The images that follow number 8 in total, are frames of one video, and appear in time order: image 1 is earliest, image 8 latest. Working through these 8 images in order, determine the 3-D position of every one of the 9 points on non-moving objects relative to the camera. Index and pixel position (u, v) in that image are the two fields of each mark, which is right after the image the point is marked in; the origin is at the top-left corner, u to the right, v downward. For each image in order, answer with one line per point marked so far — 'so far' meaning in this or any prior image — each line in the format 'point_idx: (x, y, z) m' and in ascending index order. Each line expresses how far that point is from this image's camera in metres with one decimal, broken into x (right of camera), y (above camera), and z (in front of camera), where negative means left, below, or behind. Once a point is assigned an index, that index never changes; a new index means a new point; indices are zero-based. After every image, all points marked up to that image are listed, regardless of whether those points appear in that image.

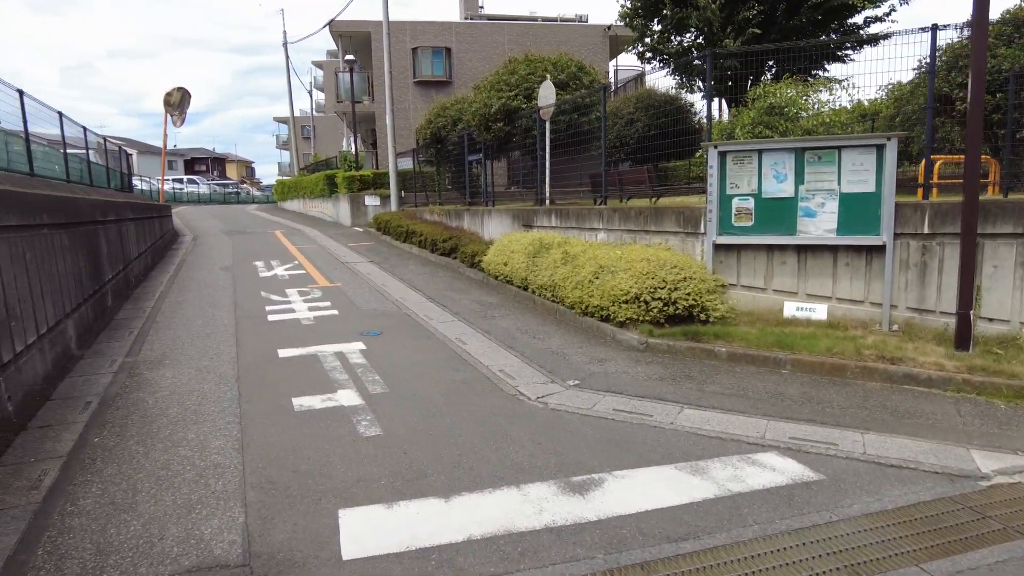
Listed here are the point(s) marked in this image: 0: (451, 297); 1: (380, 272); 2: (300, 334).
0: (-0.9, -0.1, +10.0) m
1: (-2.5, +0.3, +12.5) m
2: (-2.5, -0.5, +7.7) m
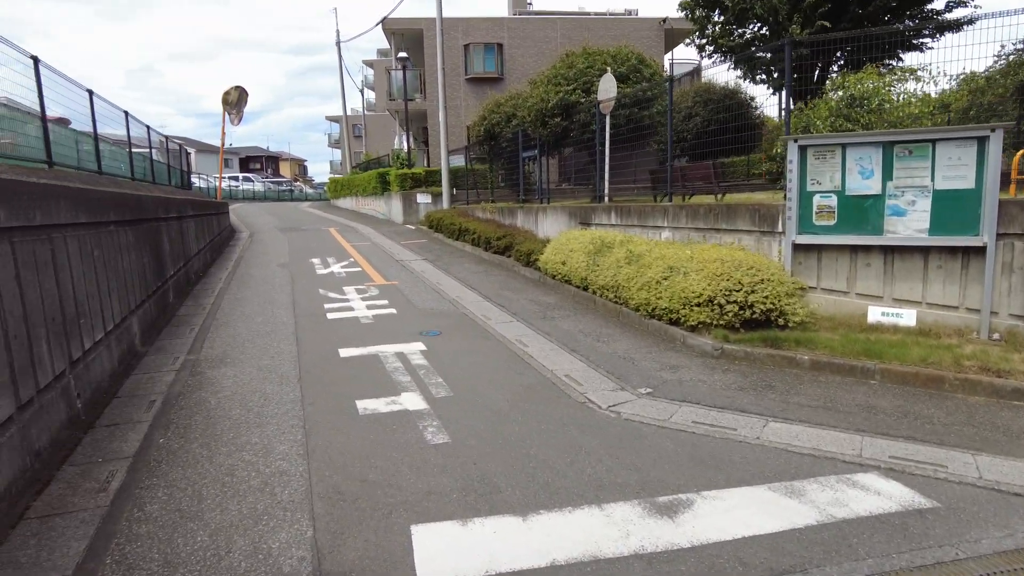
0: (-0.1, -0.1, +9.7) m
1: (-1.5, +0.3, +12.4) m
2: (-1.8, -0.5, +7.6) m
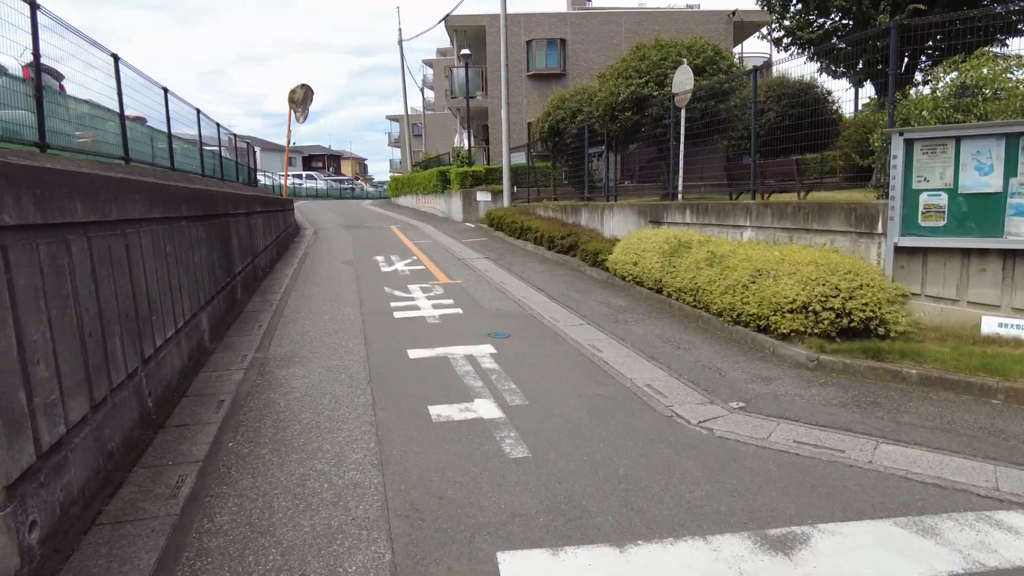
0: (+0.9, -0.1, +9.4) m
1: (-0.3, +0.3, +12.1) m
2: (-1.0, -0.5, +7.4) m
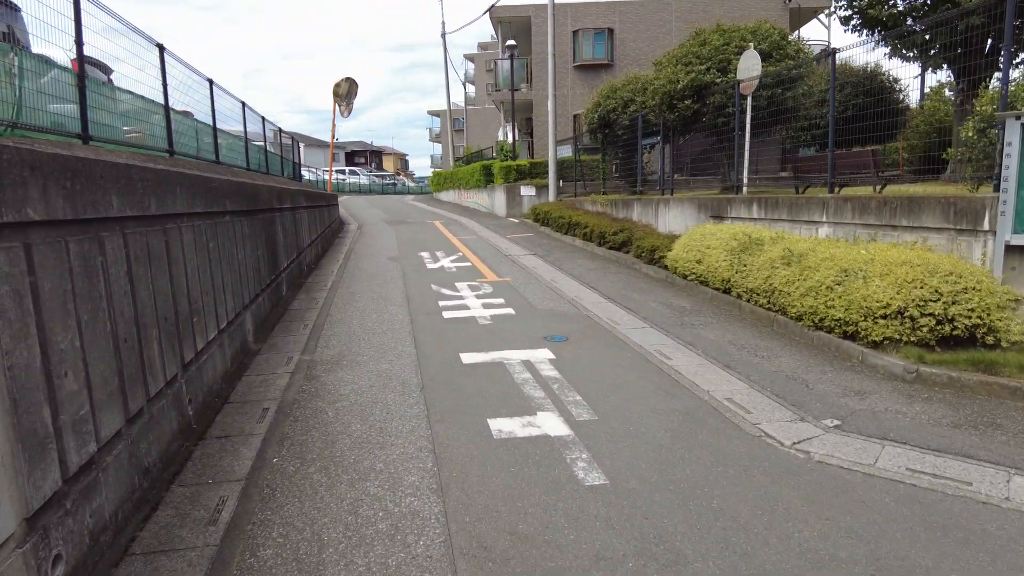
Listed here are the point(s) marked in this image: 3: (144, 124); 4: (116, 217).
0: (+1.7, -0.1, +8.8) m
1: (+0.6, +0.4, +11.6) m
2: (-0.4, -0.5, +7.0) m
3: (-4.2, +1.9, +7.4) m
4: (-2.2, +0.4, +3.6) m
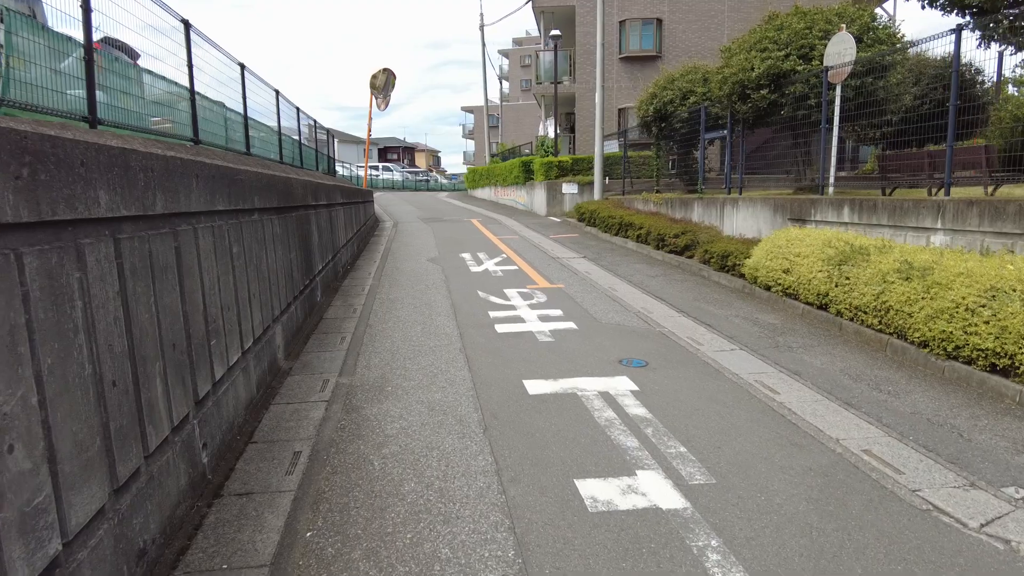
0: (+2.4, -0.3, +7.8) m
1: (+1.5, +0.3, +10.6) m
2: (+0.3, -0.6, +6.0) m
3: (-3.5, +1.8, +6.5) m
4: (-1.7, +0.3, +2.7) m
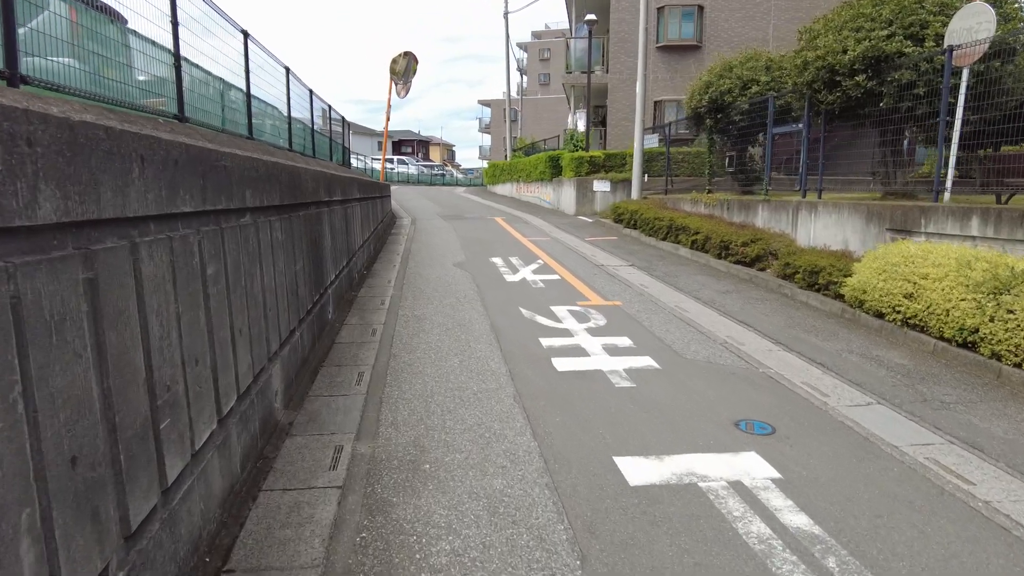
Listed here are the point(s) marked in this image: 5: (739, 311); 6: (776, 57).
0: (+2.9, -0.5, +6.2) m
1: (+2.1, 0.0, +9.1) m
2: (+0.8, -0.8, +4.5) m
3: (-2.9, +1.7, +5.1) m
4: (-1.2, +0.1, +1.2) m
5: (+2.7, -0.2, +7.7) m
6: (+5.6, +4.9, +13.7) m
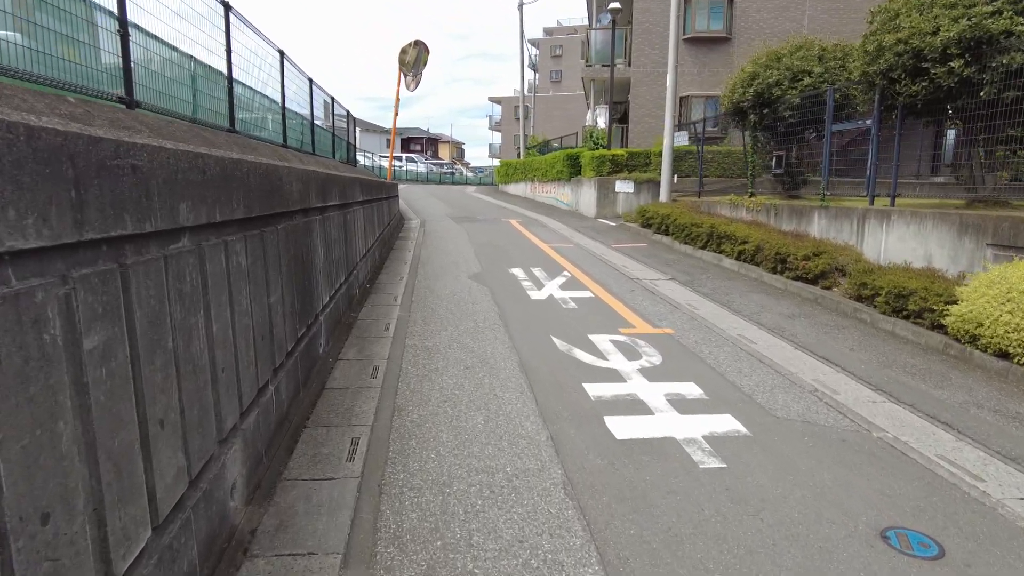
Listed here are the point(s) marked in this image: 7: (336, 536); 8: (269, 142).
0: (+3.2, -0.8, +4.9) m
1: (+2.4, -0.2, +7.8) m
2: (+1.0, -1.1, +3.2) m
3: (-2.6, +1.5, +3.9) m
4: (-1.0, -0.1, 0.0) m
5: (+3.0, -0.5, +6.4) m
6: (+6.1, +4.6, +12.4) m
7: (-0.8, -1.1, +2.9) m
8: (-3.1, +1.9, +8.3) m
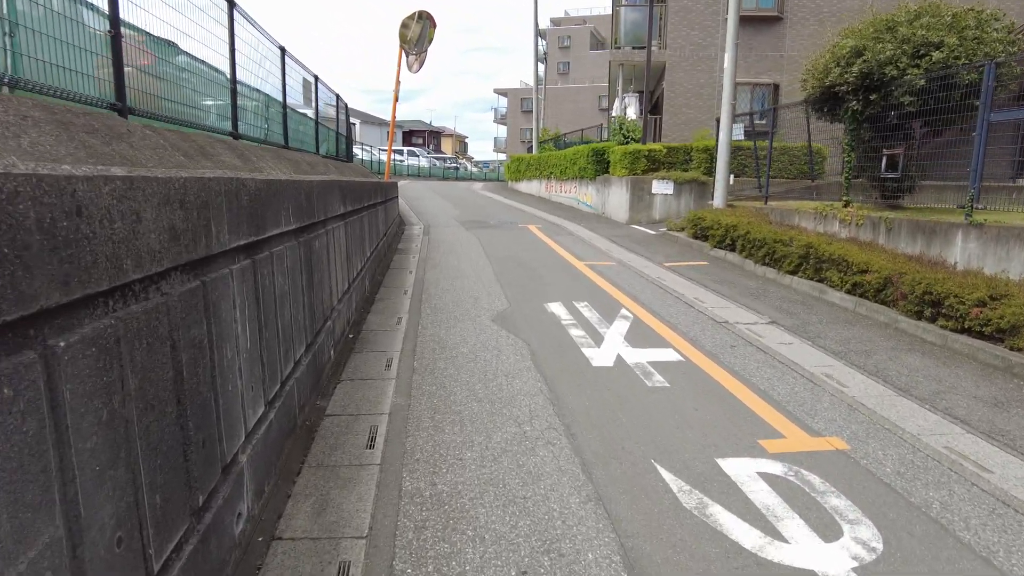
0: (+3.6, -1.4, +2.3) m
1: (+2.8, -0.7, +5.2) m
2: (+1.4, -1.6, +0.7) m
3: (-2.2, +0.9, +1.3) m
4: (-0.6, -0.7, -2.6) m
5: (+3.4, -1.0, +3.8) m
6: (+6.5, +4.1, +9.7) m
7: (-0.4, -1.6, +0.3) m
8: (-2.7, +1.5, +5.7) m
